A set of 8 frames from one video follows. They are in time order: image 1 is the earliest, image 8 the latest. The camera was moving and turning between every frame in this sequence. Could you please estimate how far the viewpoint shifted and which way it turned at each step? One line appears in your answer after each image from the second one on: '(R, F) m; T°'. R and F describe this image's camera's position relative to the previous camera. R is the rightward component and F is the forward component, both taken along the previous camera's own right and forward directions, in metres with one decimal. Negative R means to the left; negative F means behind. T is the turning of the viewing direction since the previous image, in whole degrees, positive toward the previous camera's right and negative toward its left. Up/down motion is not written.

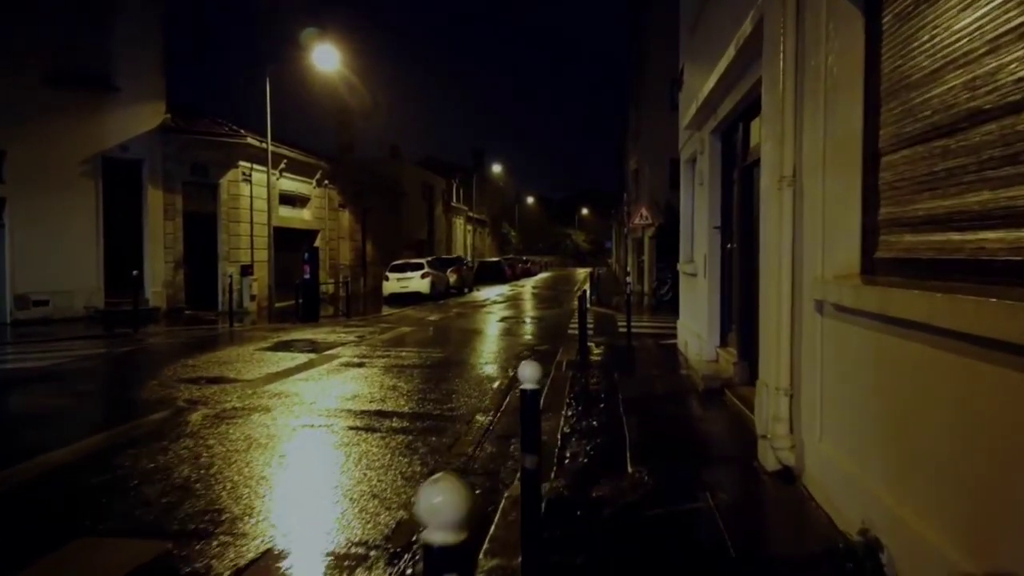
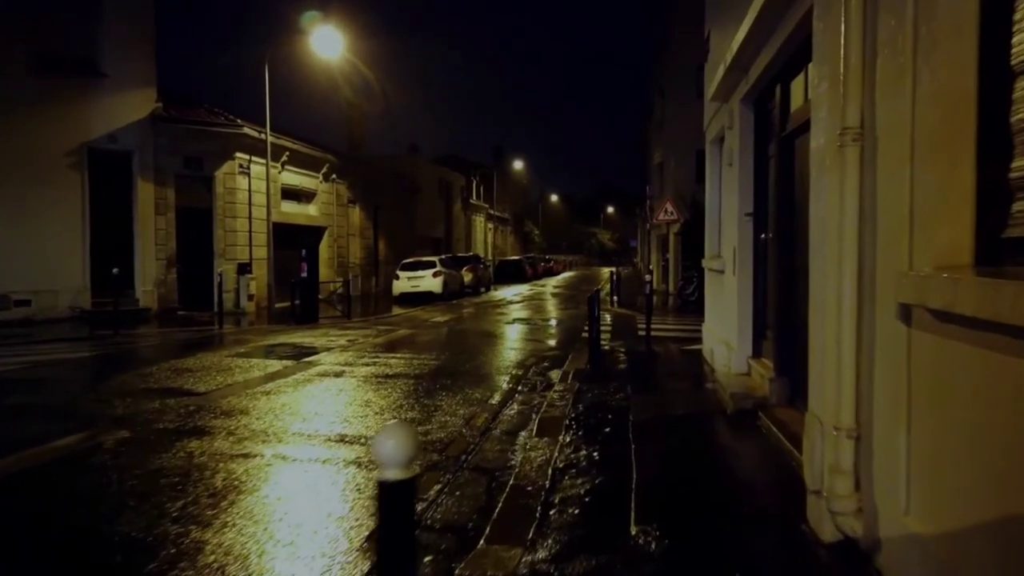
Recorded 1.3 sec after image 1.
(+0.4, +1.7) m; -2°
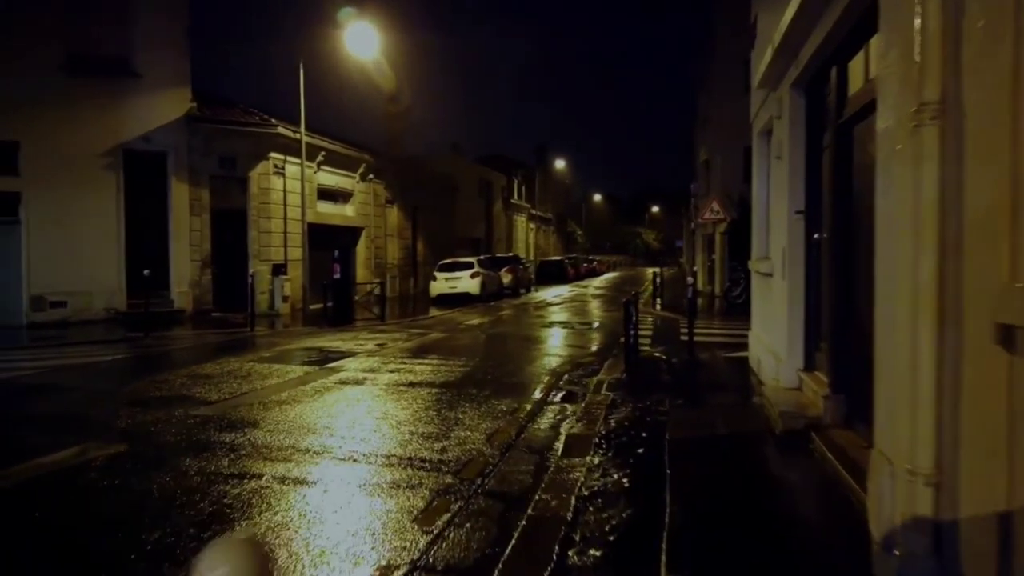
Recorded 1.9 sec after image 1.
(+0.2, +0.7) m; -3°
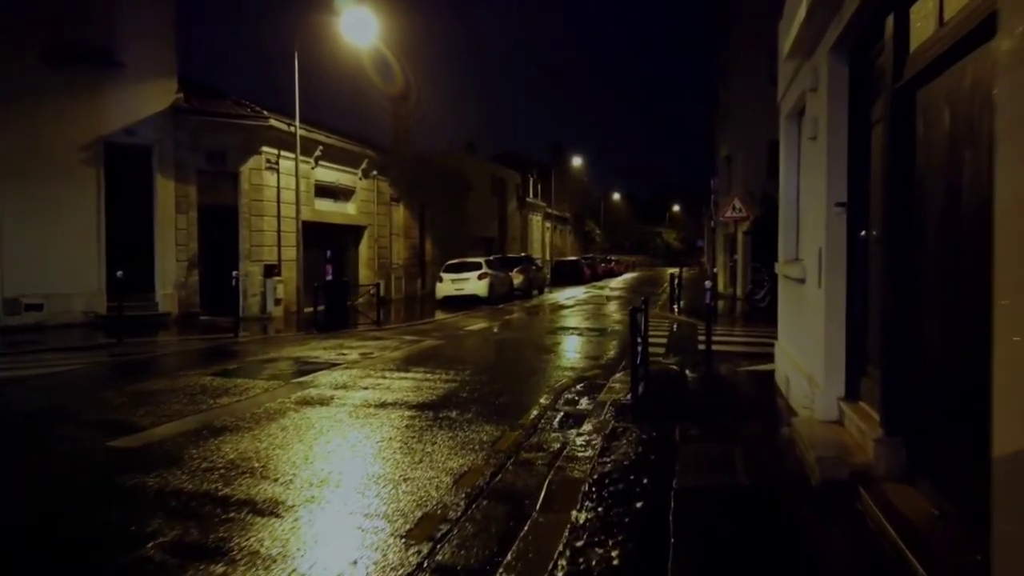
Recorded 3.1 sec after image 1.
(+0.4, +1.5) m; -2°
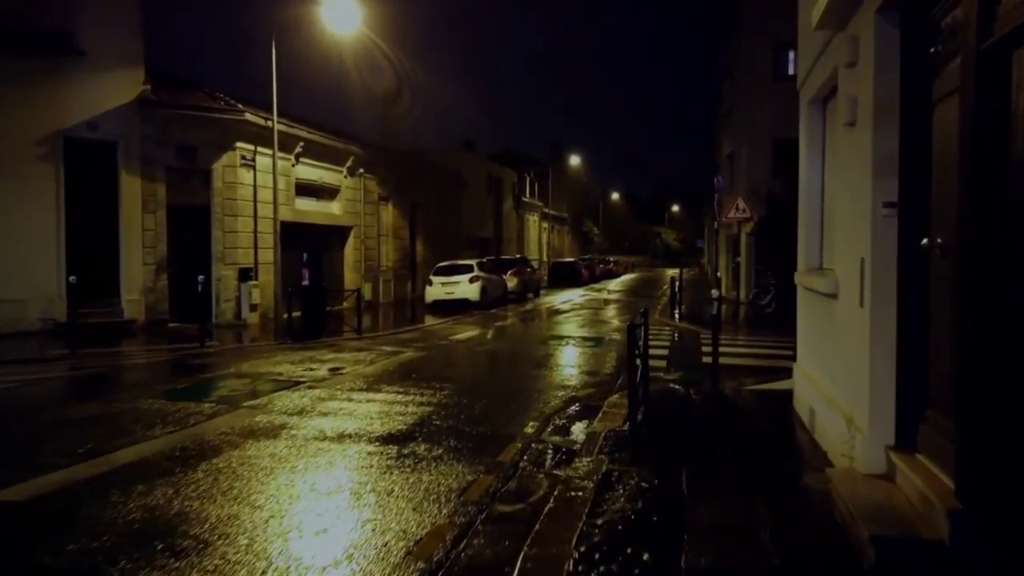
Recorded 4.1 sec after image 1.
(+0.2, +1.4) m; 0°
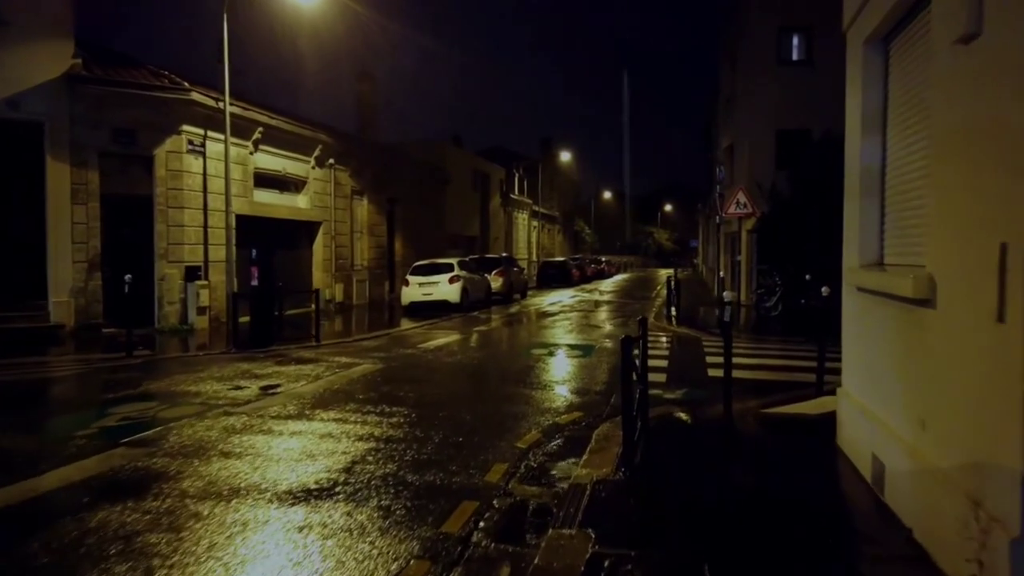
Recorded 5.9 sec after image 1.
(+0.3, +2.2) m; +1°
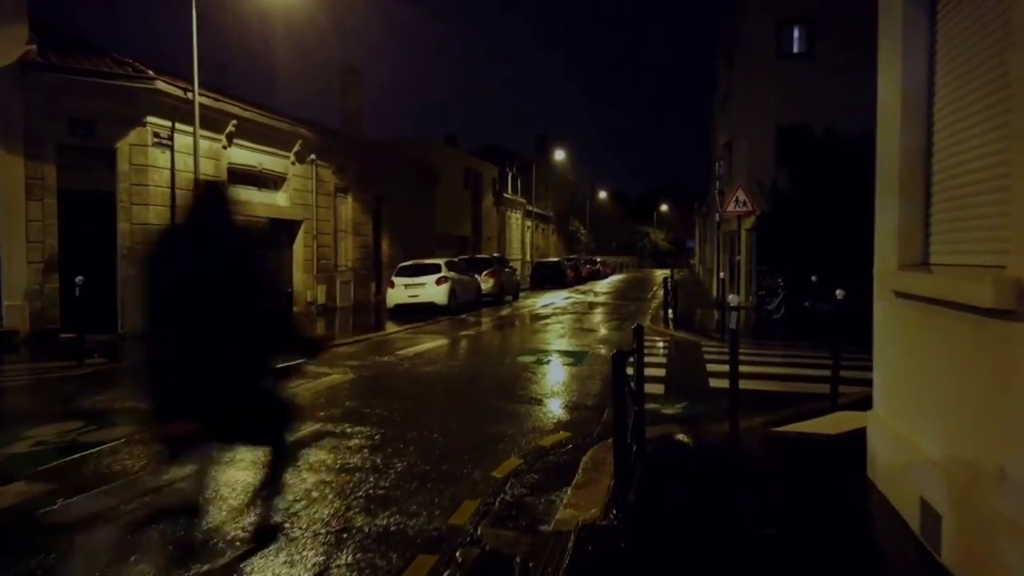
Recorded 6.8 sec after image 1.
(+0.2, +1.1) m; 0°
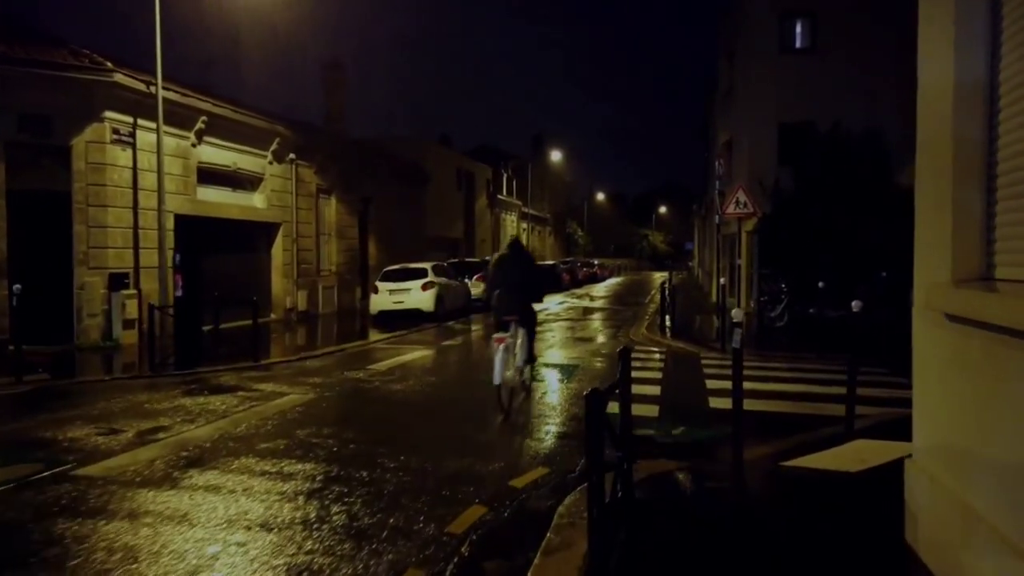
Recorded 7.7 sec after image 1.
(+0.3, +1.2) m; 0°
